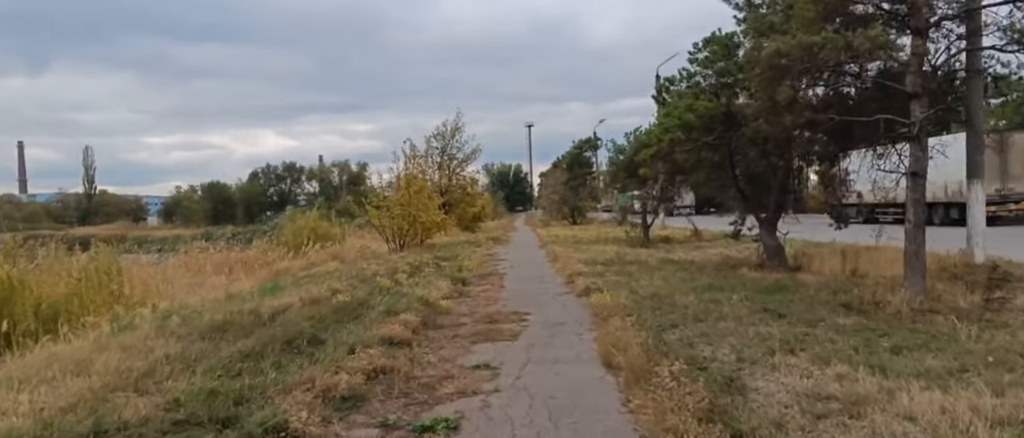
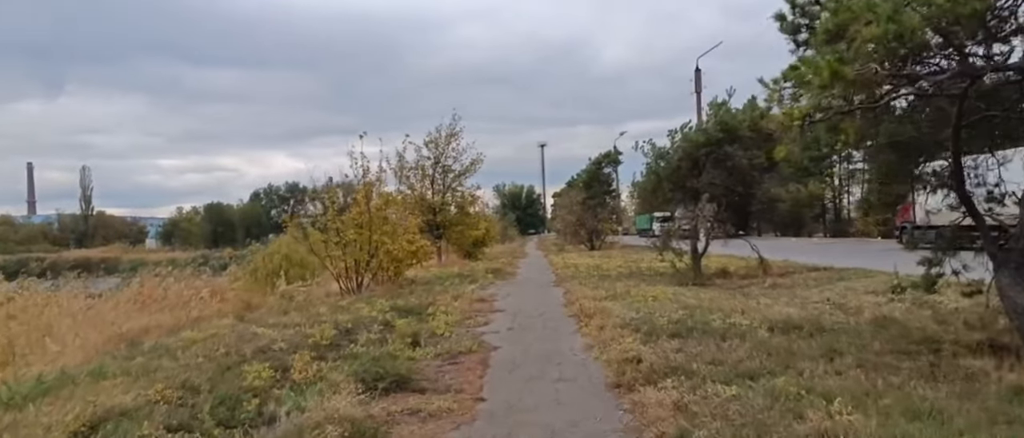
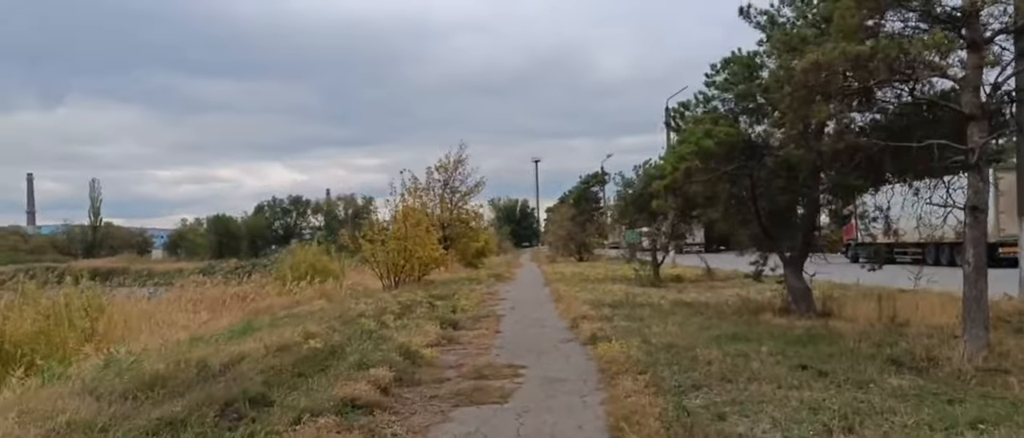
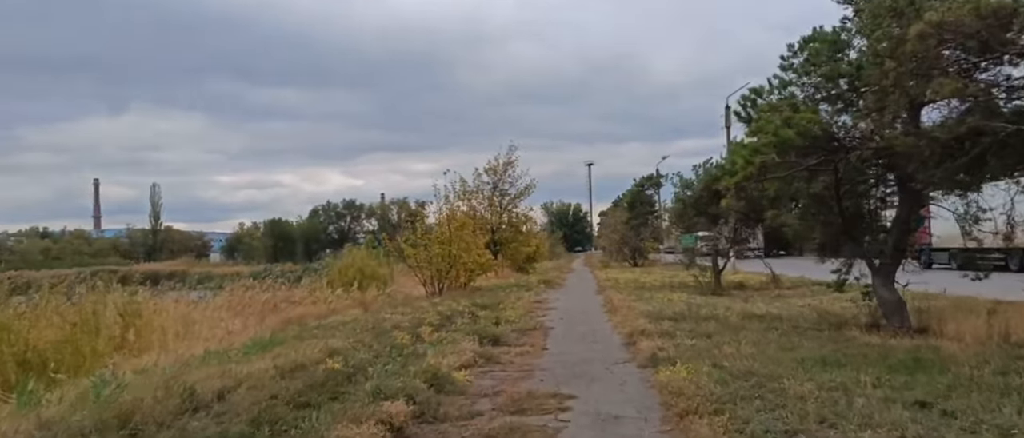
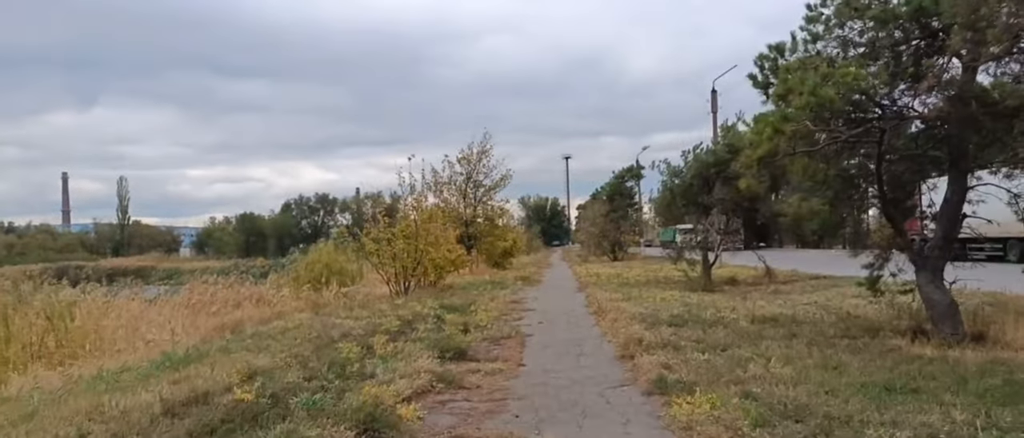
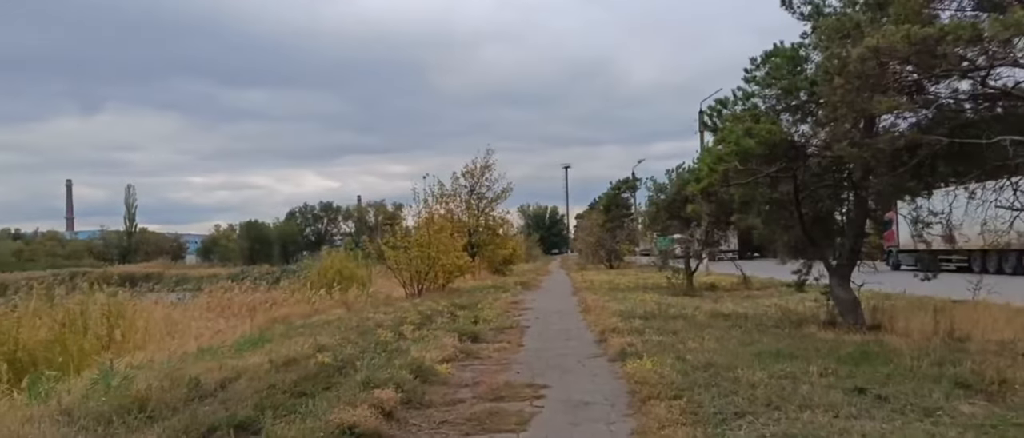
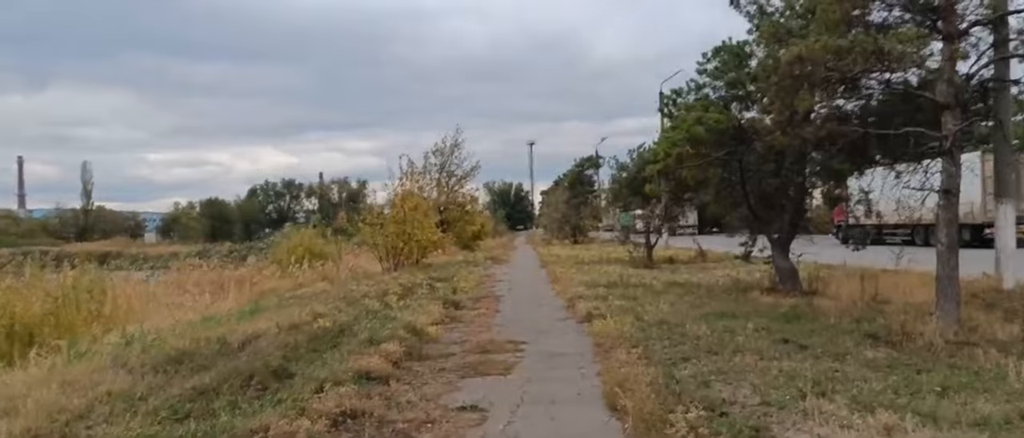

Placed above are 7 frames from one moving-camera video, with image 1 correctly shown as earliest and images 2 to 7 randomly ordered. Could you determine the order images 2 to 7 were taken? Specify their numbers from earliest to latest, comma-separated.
7, 3, 6, 4, 5, 2
